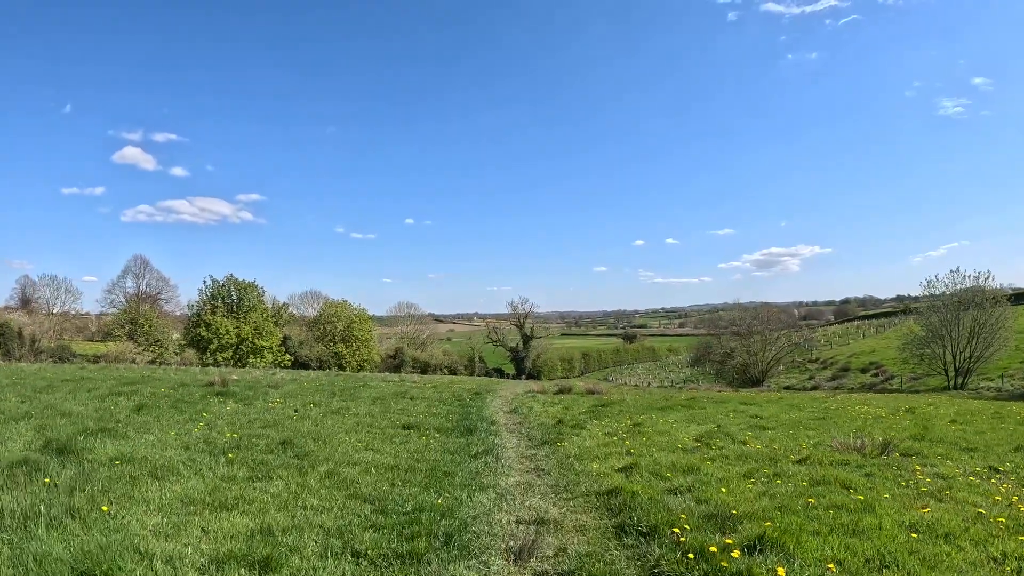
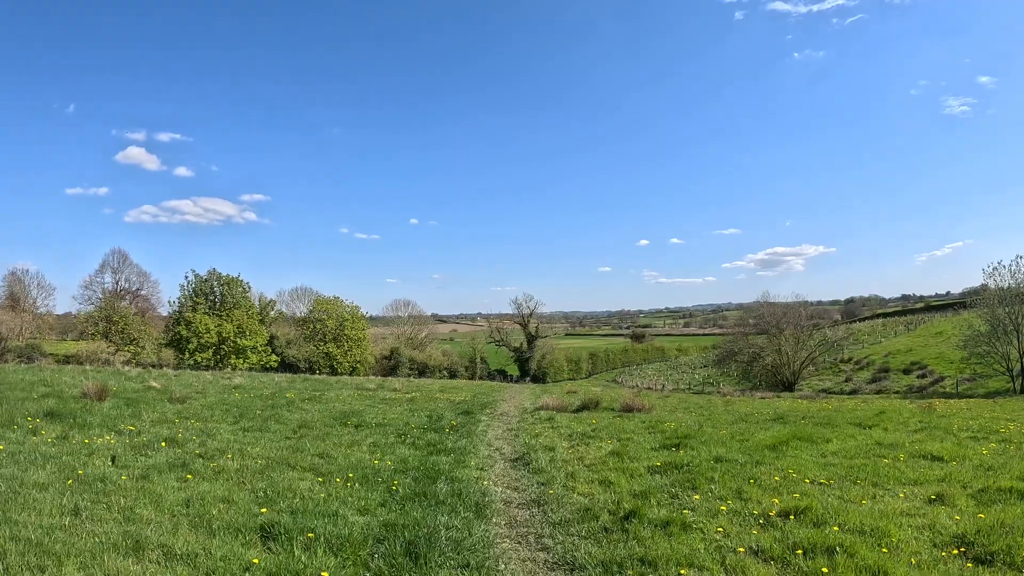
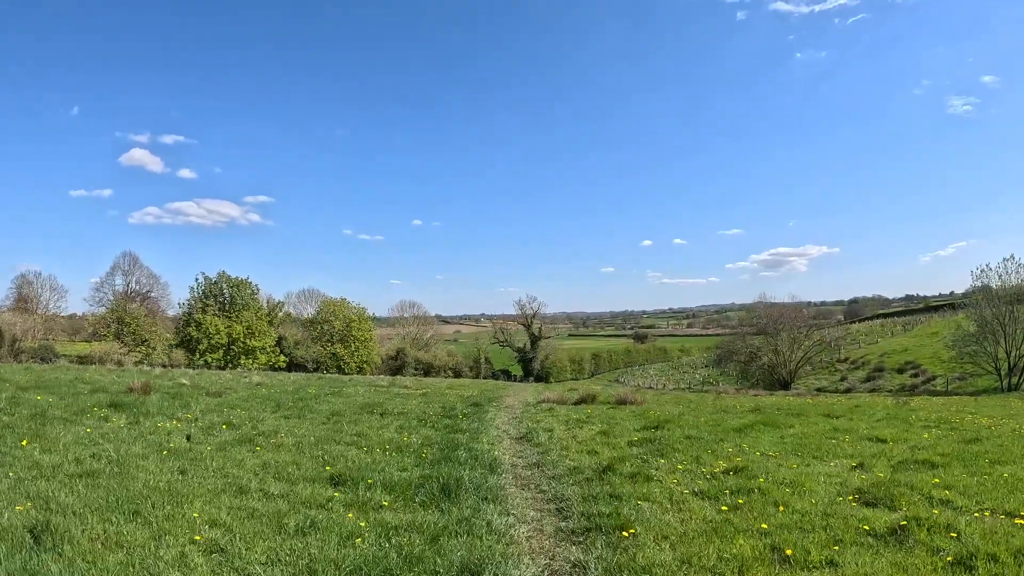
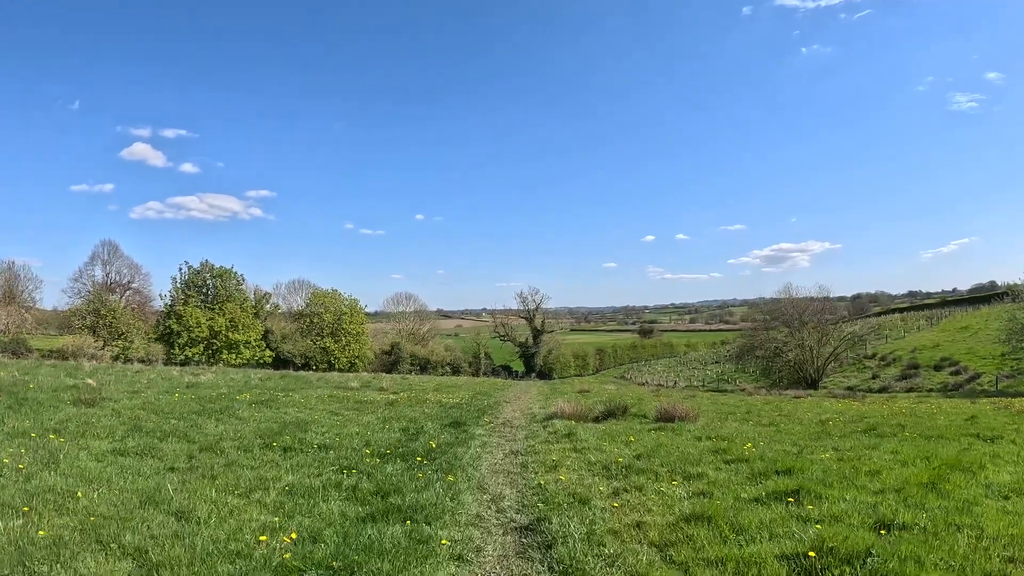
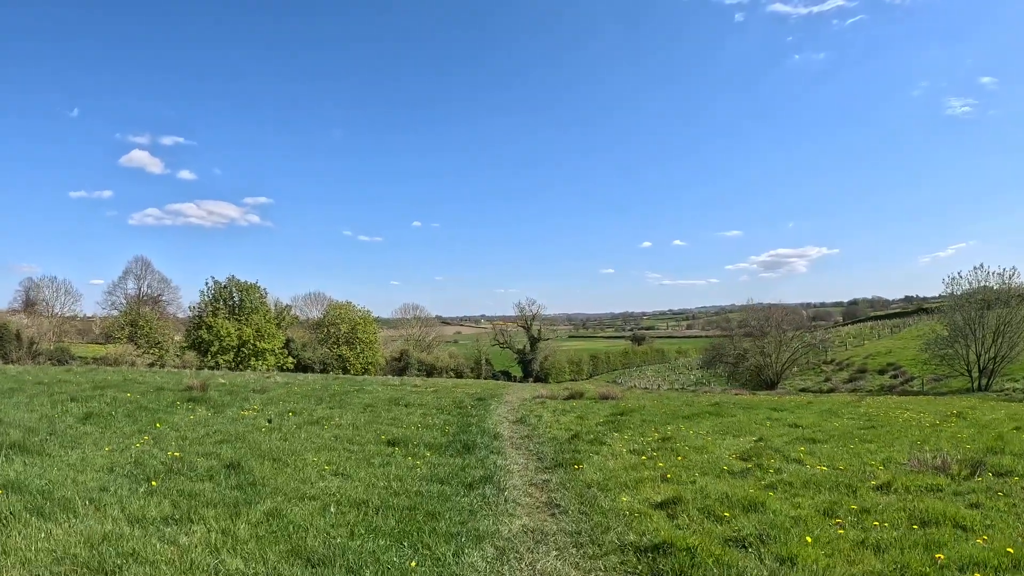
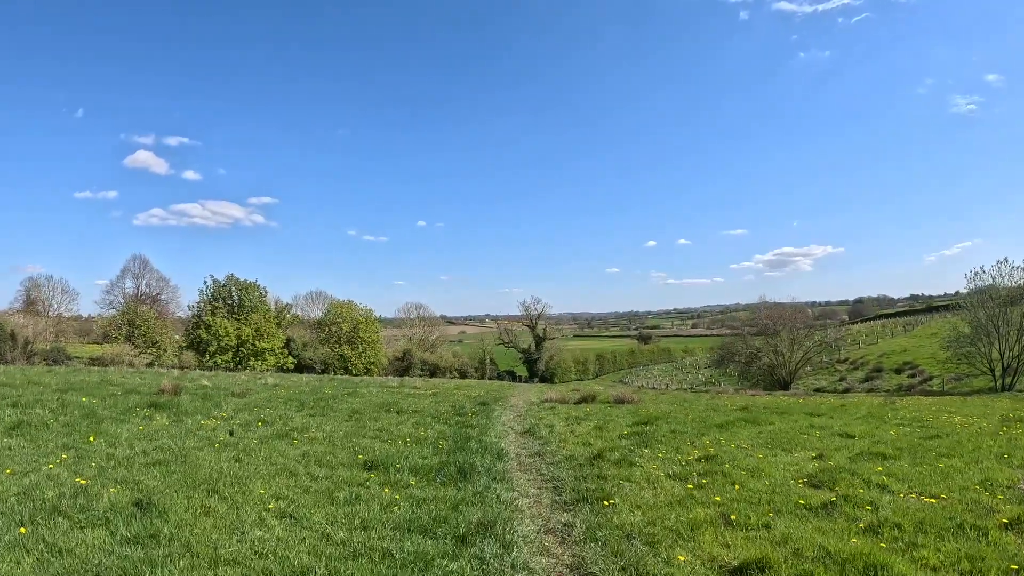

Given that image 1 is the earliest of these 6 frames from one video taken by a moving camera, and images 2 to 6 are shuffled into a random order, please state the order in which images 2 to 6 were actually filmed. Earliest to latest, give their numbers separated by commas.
5, 6, 3, 2, 4
